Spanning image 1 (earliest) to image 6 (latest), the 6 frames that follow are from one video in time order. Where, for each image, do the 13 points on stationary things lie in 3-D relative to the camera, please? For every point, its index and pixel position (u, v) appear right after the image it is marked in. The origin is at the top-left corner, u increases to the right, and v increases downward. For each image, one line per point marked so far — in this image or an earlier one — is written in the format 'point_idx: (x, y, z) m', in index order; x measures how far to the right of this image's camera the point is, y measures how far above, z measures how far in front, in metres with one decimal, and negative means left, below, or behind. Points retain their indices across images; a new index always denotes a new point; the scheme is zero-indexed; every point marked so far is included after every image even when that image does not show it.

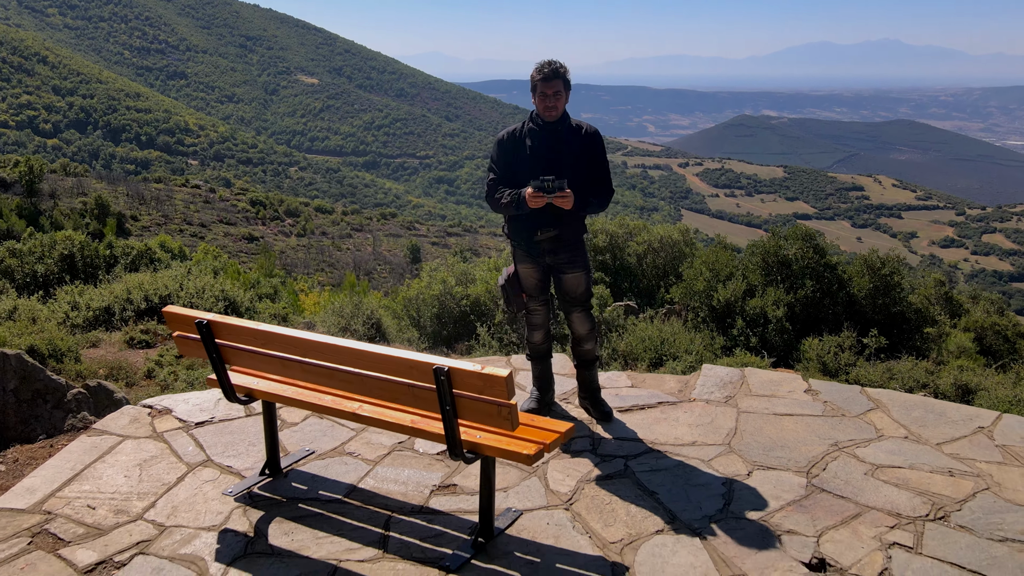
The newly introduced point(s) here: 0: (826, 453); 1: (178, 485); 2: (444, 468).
0: (+1.3, -0.7, +3.6) m
1: (-1.2, -0.7, +3.3) m
2: (-0.3, -0.7, +3.4) m
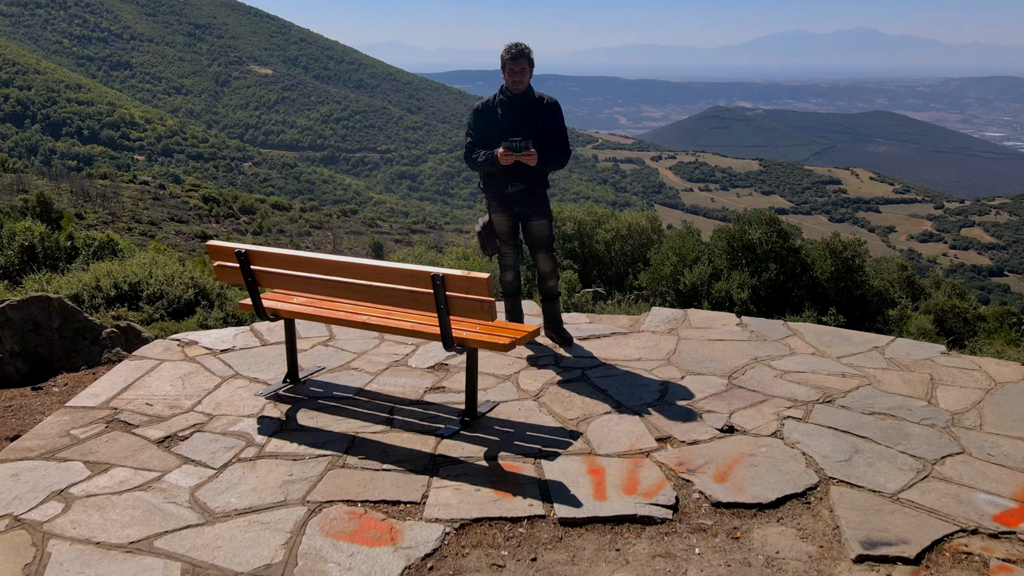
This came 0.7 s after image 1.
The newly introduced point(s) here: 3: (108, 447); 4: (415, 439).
0: (+1.2, -0.4, +4.4) m
1: (-1.3, -0.5, +4.0) m
2: (-0.4, -0.4, +4.2) m
3: (-1.5, -0.6, +3.4) m
4: (-0.4, -0.6, +3.4) m
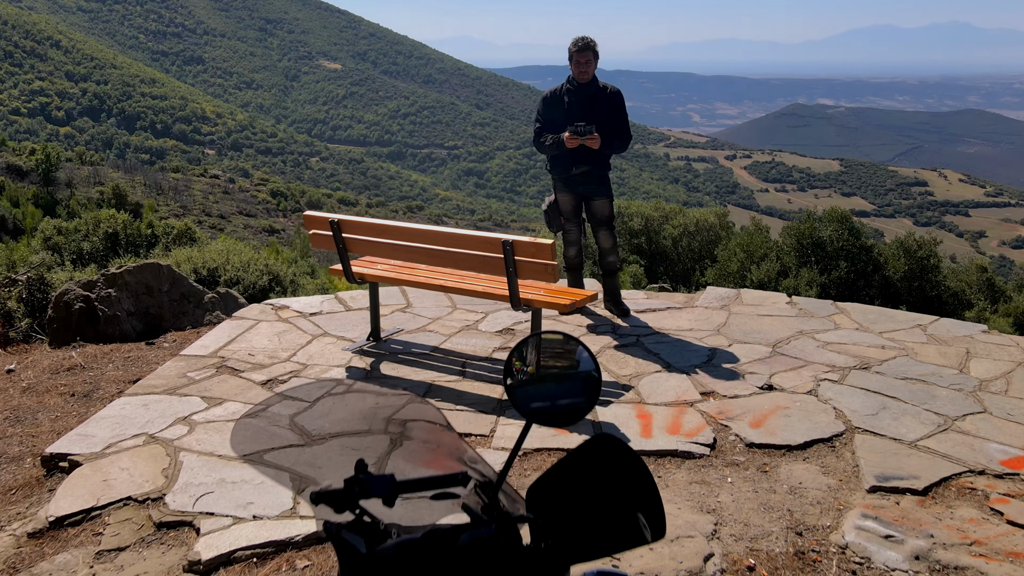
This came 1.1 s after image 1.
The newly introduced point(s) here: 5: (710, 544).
0: (+1.5, -0.3, +4.7) m
1: (-1.0, -0.3, +4.5) m
2: (-0.1, -0.3, +4.6) m
3: (-1.3, -0.4, +3.9) m
4: (-0.1, -0.4, +3.8) m
5: (+0.6, -0.7, +2.5) m
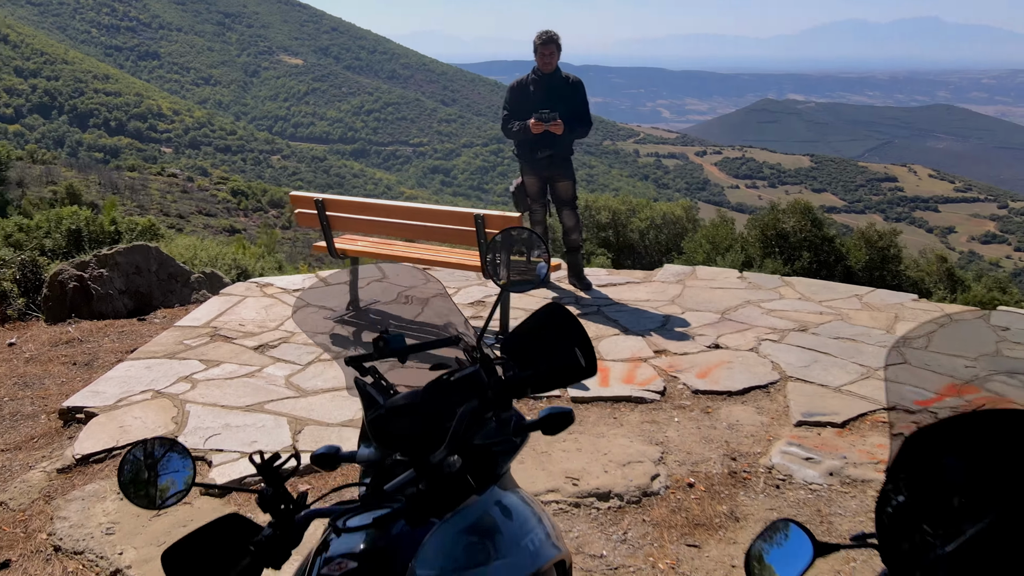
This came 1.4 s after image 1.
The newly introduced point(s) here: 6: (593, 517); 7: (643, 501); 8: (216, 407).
0: (+1.3, -0.1, +5.1) m
1: (-1.2, -0.2, +4.8) m
2: (-0.2, -0.1, +5.0) m
3: (-1.4, -0.3, +4.2) m
4: (-0.2, -0.3, +4.2) m
5: (+0.5, -0.6, +2.9) m
6: (+0.2, -0.7, +2.6) m
7: (+0.4, -0.6, +2.7) m
8: (-1.1, -0.5, +3.4) m
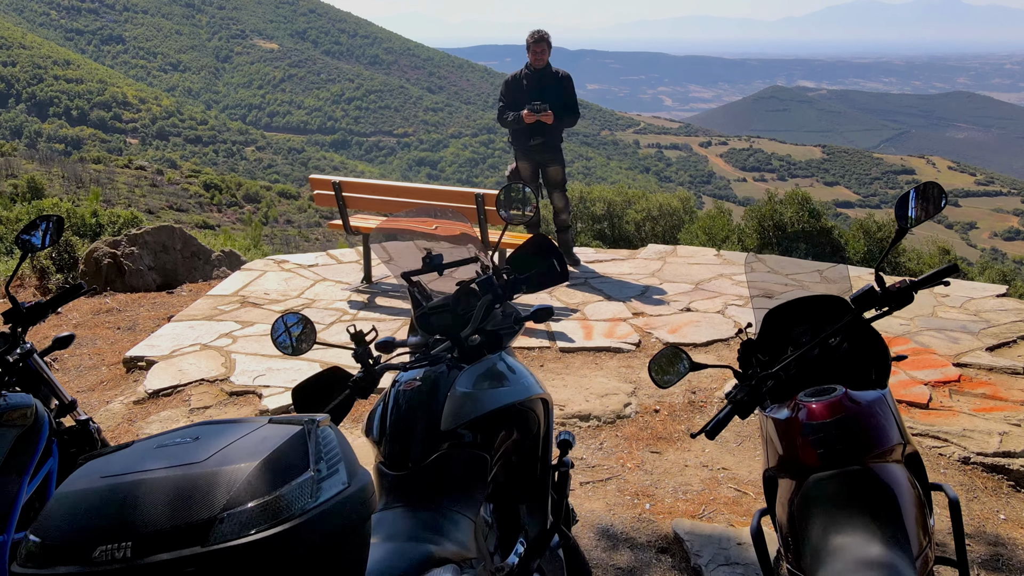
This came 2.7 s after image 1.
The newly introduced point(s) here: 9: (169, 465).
0: (+1.3, +0.1, +5.8) m
1: (-1.2, 0.0, +5.4) m
2: (-0.2, 0.0, +5.6) m
3: (-1.4, -0.1, +4.8) m
4: (-0.3, -0.1, +4.8) m
5: (+0.5, -0.4, +3.5) m
6: (+0.2, -0.5, +3.2) m
7: (+0.4, -0.5, +3.3) m
8: (-1.1, -0.3, +4.0) m
9: (-0.5, -0.2, +1.2) m
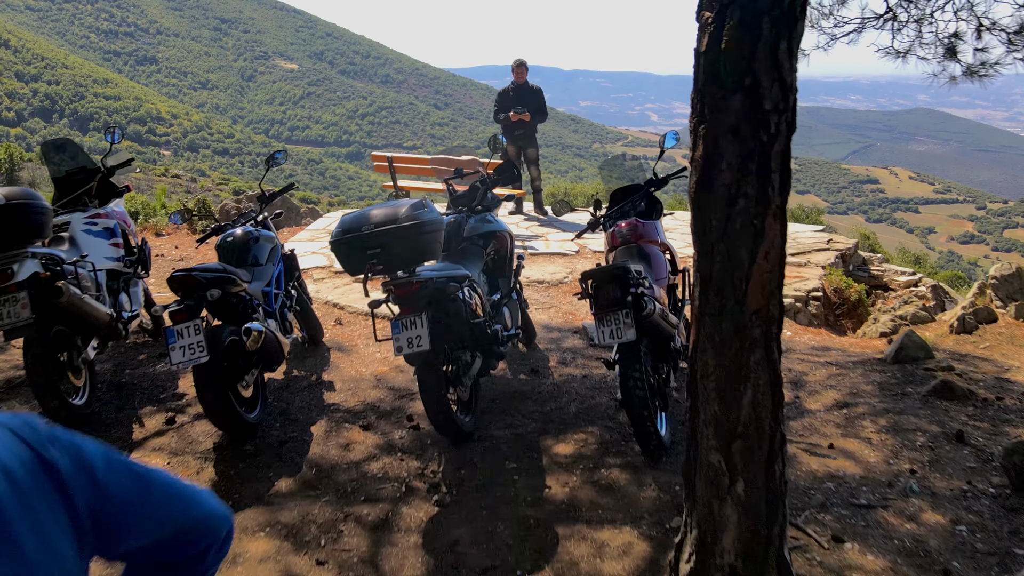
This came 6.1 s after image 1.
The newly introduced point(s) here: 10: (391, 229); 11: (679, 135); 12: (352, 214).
0: (+1.2, +0.5, +8.2) m
1: (-1.3, +0.5, +7.9) m
2: (-0.3, +0.5, +8.1) m
3: (-1.5, +0.3, +7.3) m
4: (-0.3, +0.4, +7.3) m
5: (+0.4, +0.1, +6.0) m
6: (+0.1, 0.0, +5.7) m
7: (+0.3, 0.0, +5.8) m
8: (-1.2, +0.2, +6.4) m
9: (-0.6, +0.3, +3.7) m
10: (-0.5, +0.2, +3.6) m
11: (+0.8, +0.7, +4.4) m
12: (-0.7, +0.3, +3.7) m
